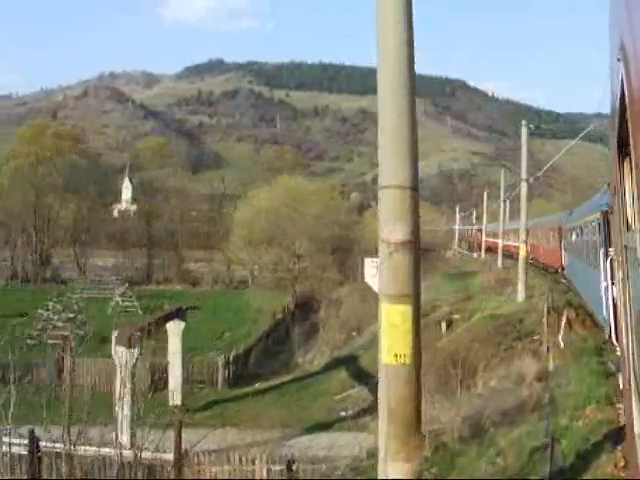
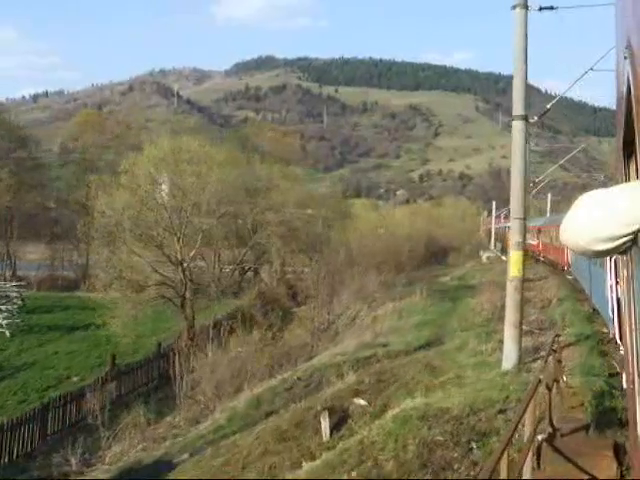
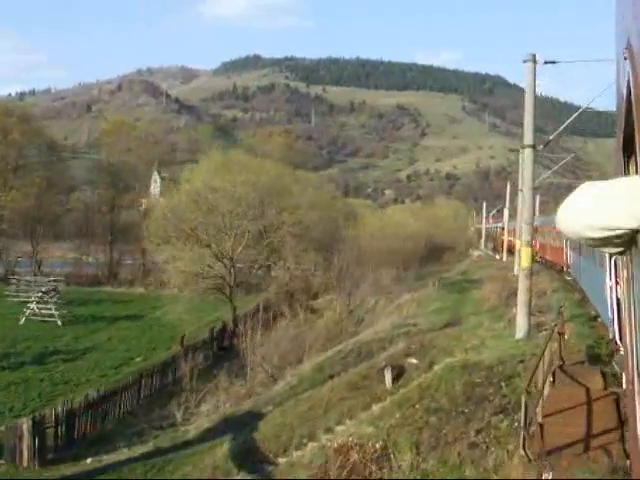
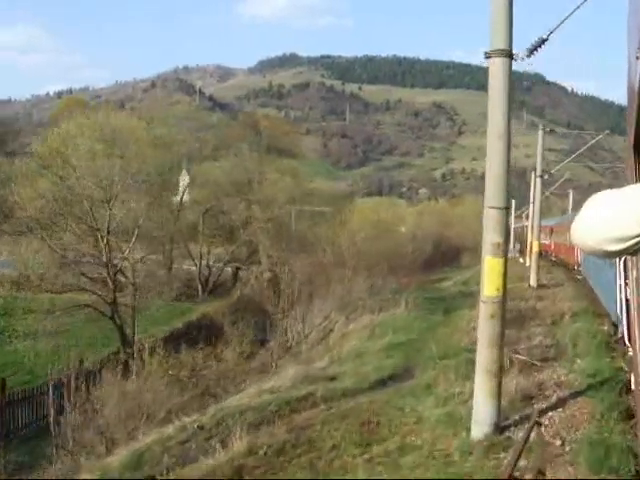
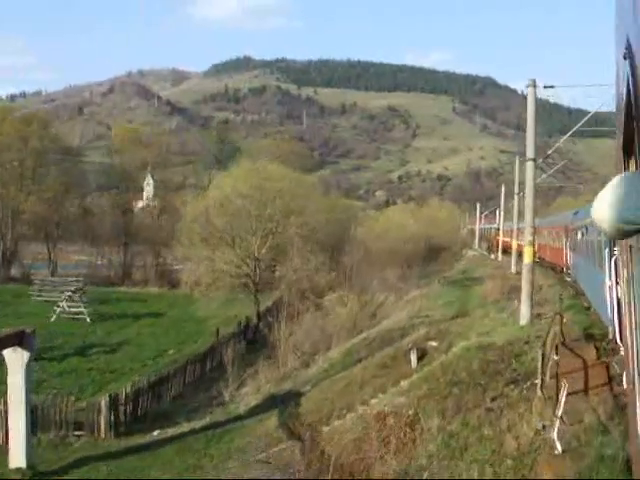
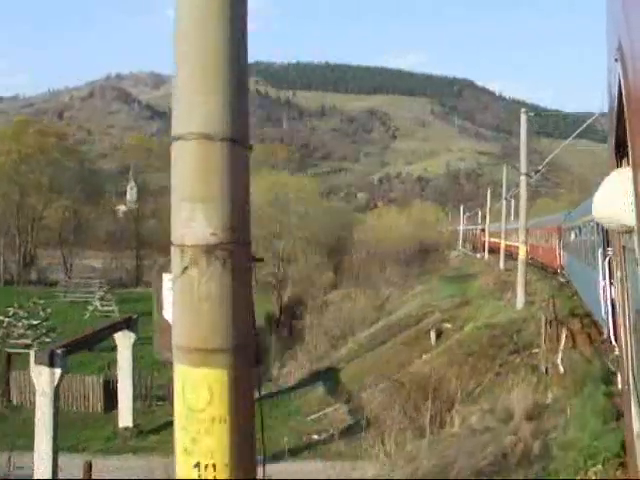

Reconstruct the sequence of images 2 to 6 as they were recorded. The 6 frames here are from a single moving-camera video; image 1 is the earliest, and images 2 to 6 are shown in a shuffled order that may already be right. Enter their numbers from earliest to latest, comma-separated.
6, 5, 3, 2, 4
